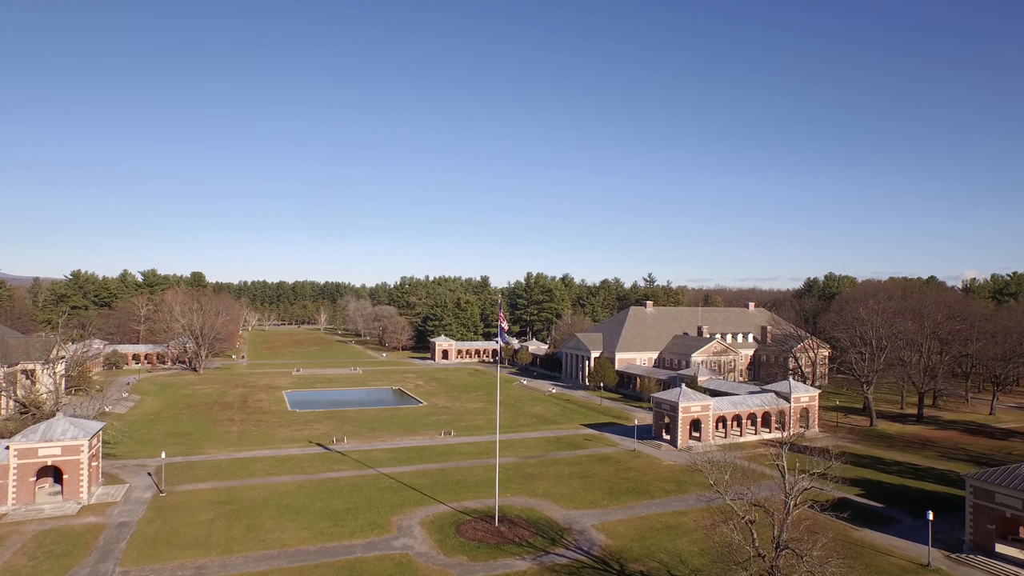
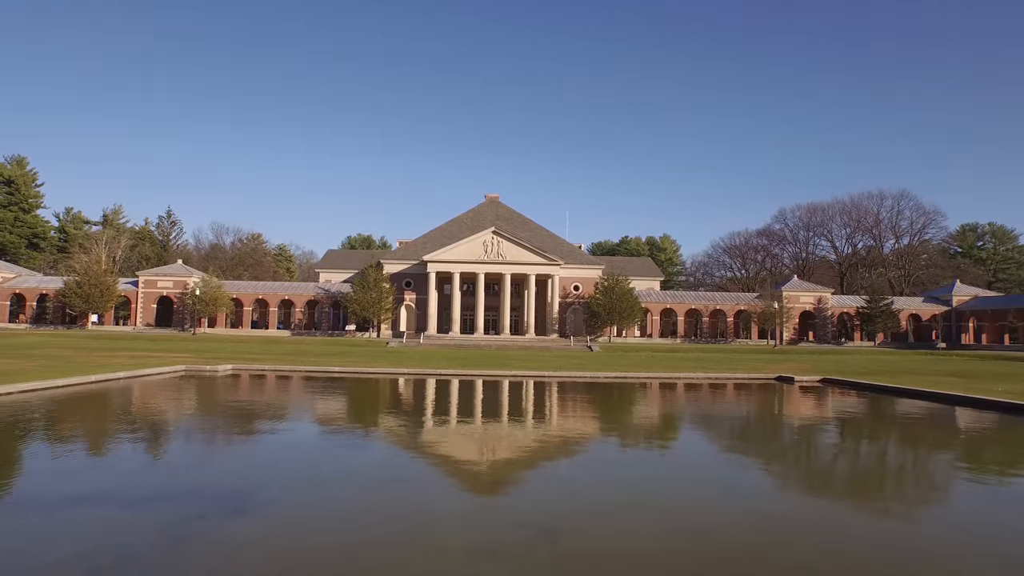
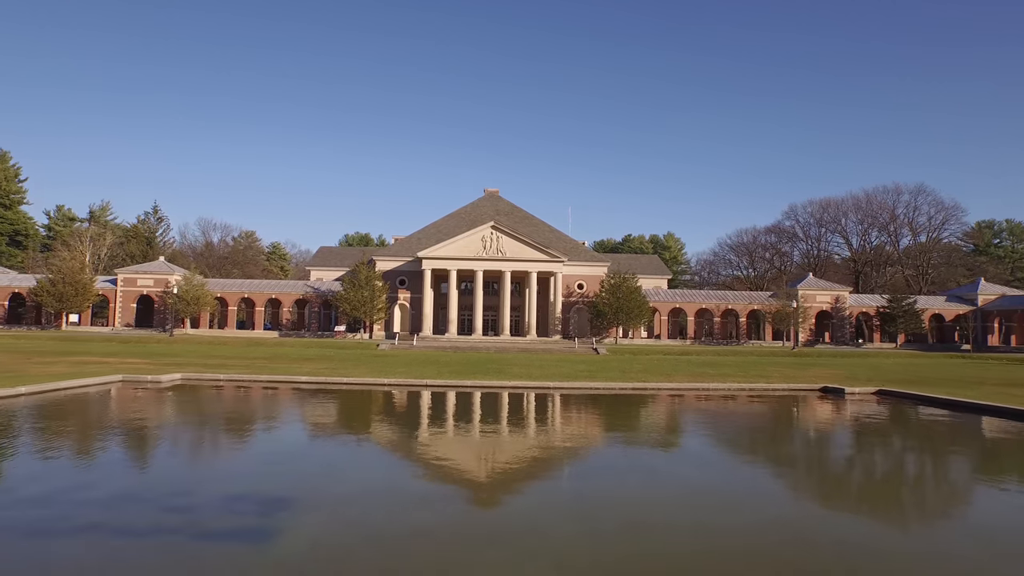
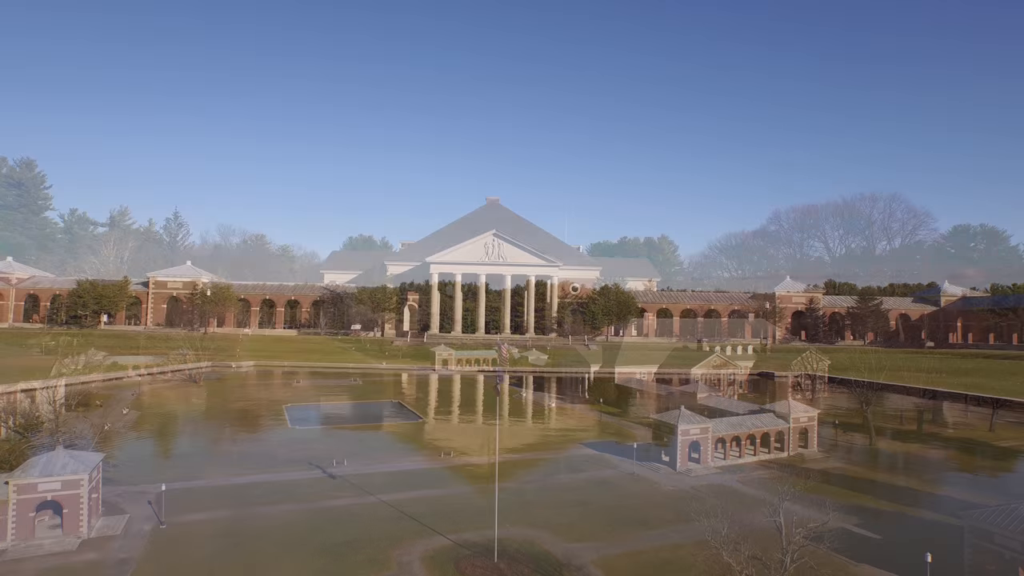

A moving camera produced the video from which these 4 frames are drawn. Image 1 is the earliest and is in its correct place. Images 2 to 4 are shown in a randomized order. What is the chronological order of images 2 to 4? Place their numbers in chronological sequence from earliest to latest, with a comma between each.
4, 2, 3
